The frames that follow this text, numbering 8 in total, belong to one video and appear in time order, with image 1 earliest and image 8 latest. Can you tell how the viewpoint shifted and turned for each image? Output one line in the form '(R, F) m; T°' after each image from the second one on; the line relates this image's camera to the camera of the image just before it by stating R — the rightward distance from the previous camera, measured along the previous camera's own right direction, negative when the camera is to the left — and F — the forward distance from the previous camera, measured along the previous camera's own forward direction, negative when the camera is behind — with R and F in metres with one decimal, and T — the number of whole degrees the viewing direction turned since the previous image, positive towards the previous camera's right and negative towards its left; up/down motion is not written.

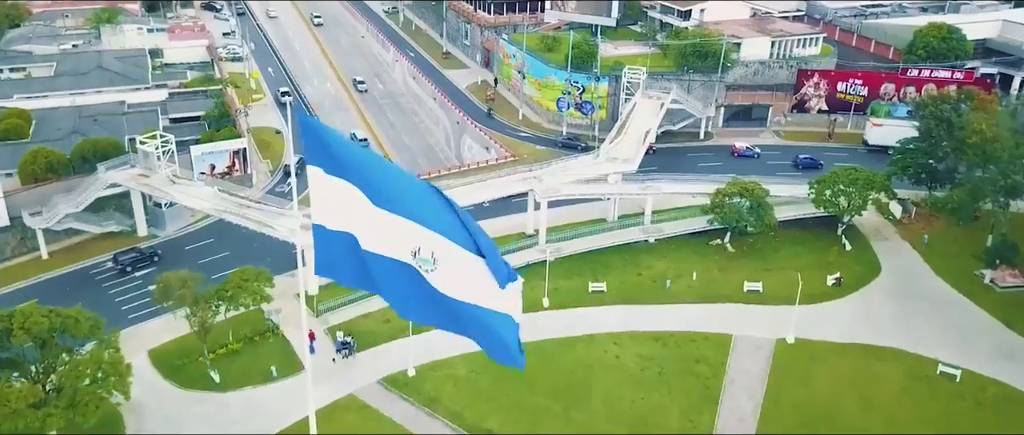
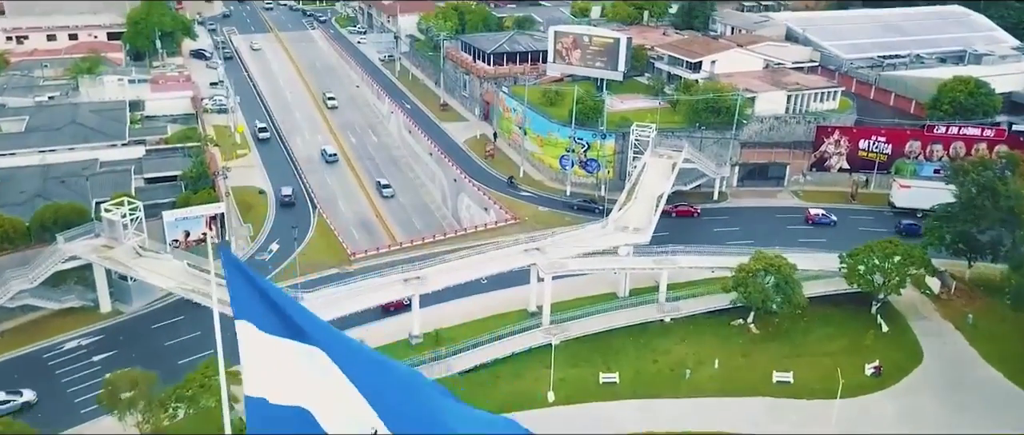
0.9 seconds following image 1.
(0.0, +2.4) m; 0°
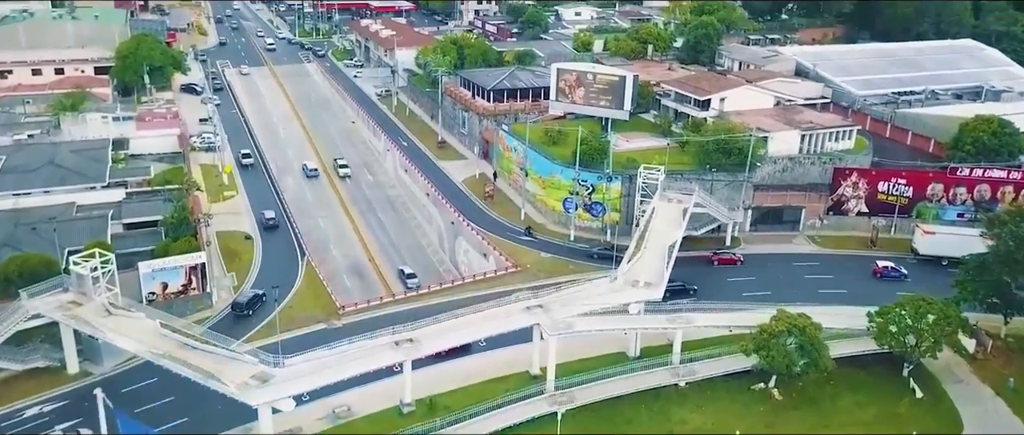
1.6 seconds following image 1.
(0.0, +1.8) m; 0°
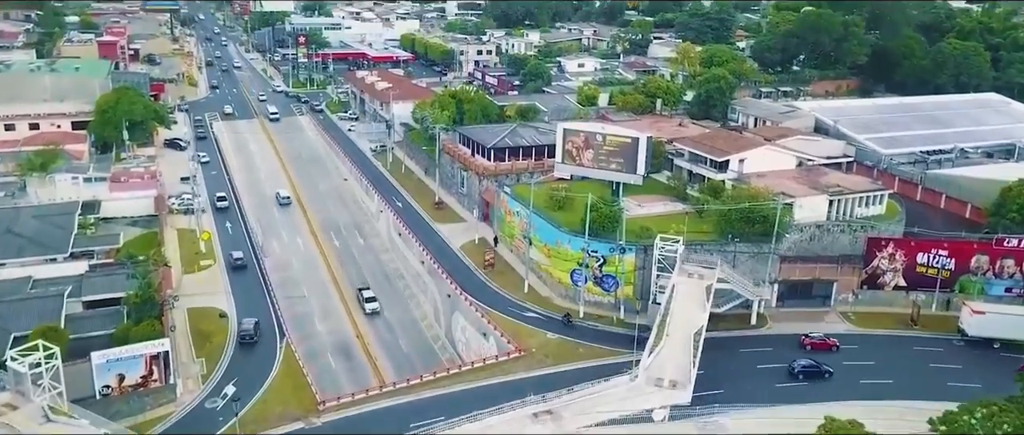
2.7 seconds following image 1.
(-0.1, +2.8) m; 0°
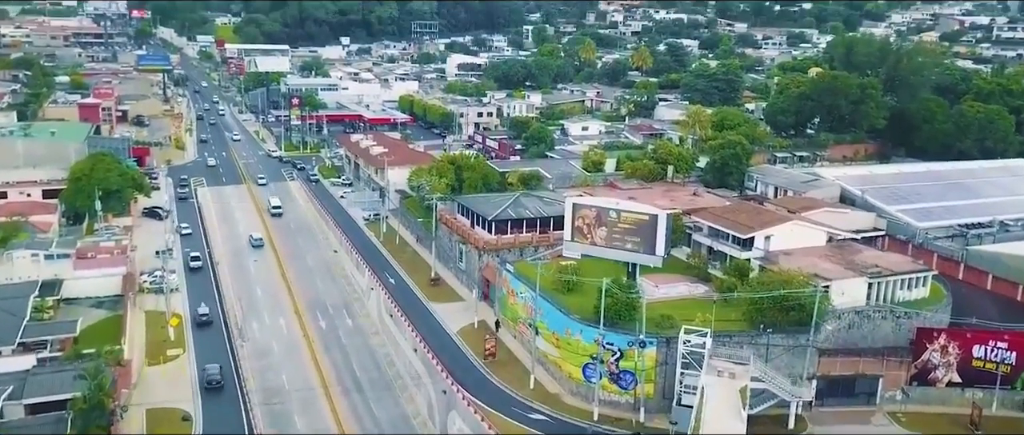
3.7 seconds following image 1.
(-0.2, +3.1) m; 0°
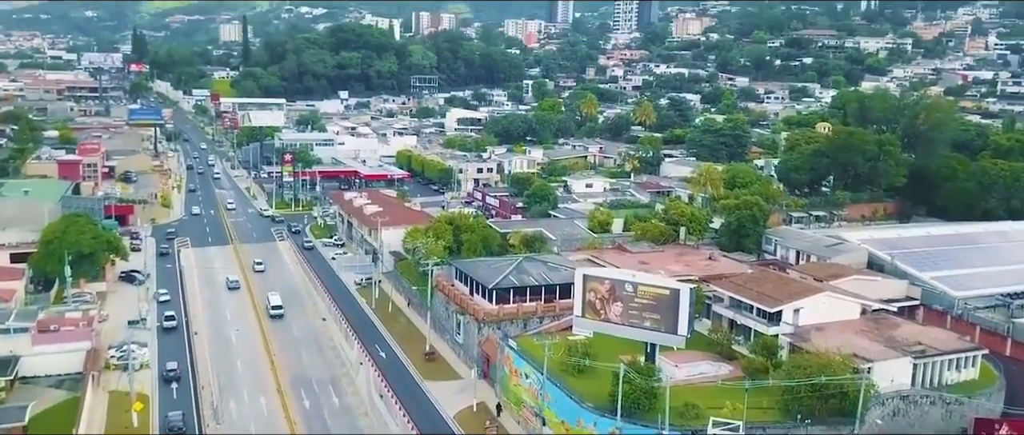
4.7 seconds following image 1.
(-0.1, +2.7) m; 0°
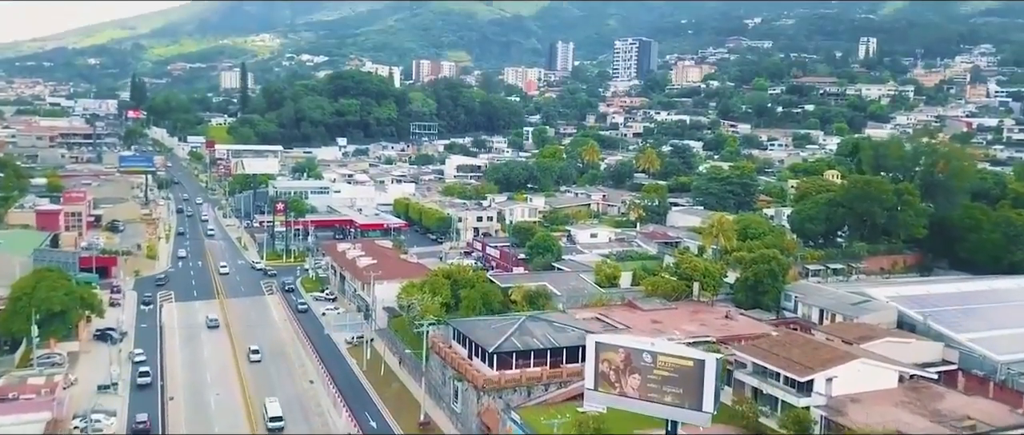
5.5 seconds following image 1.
(-0.1, +2.4) m; 0°
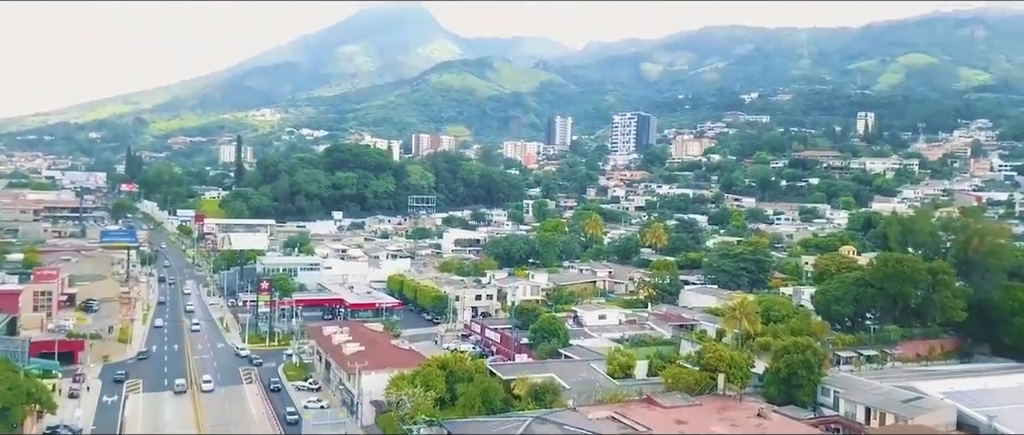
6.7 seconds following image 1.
(-0.2, +3.7) m; 0°
